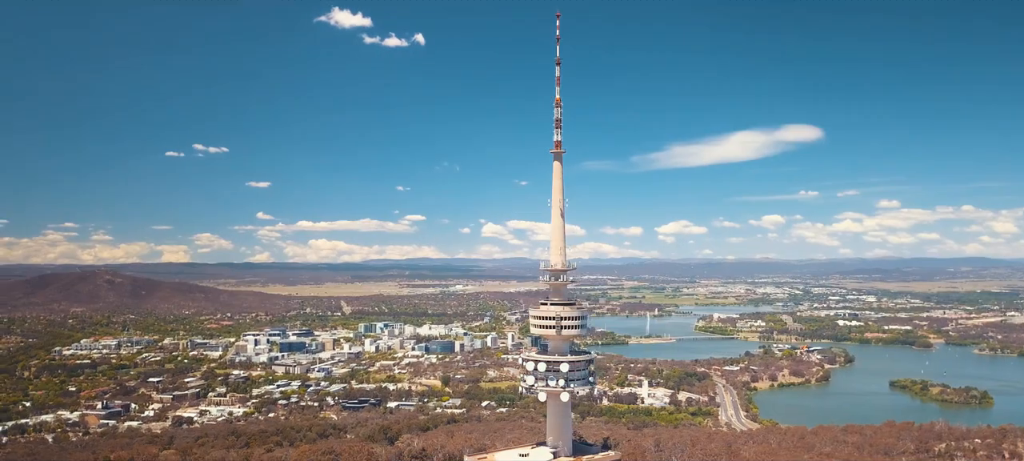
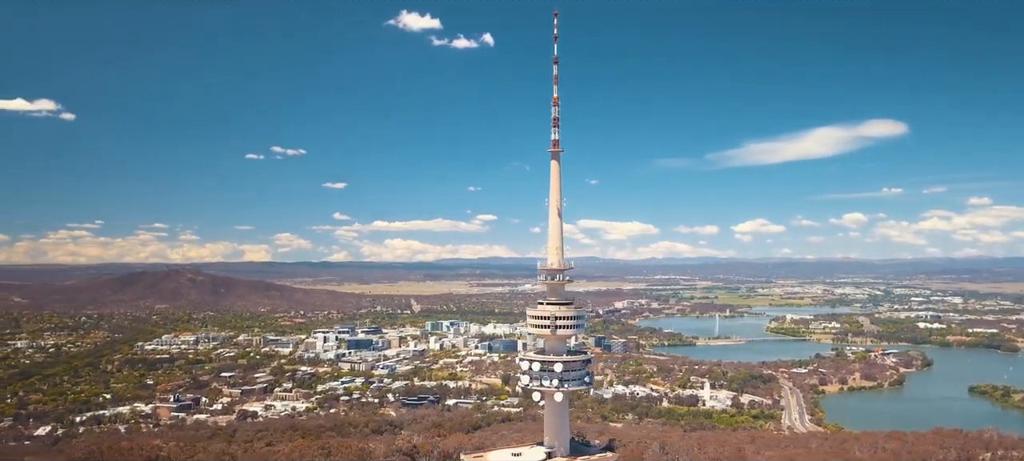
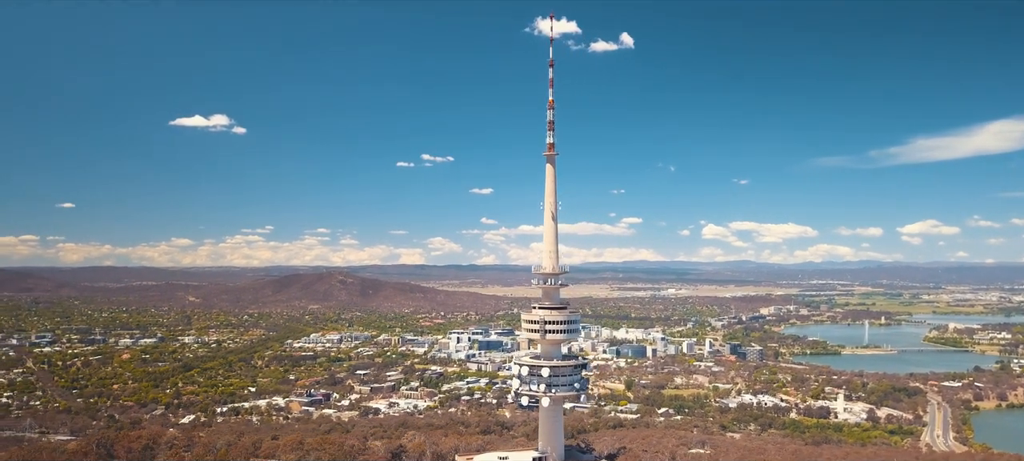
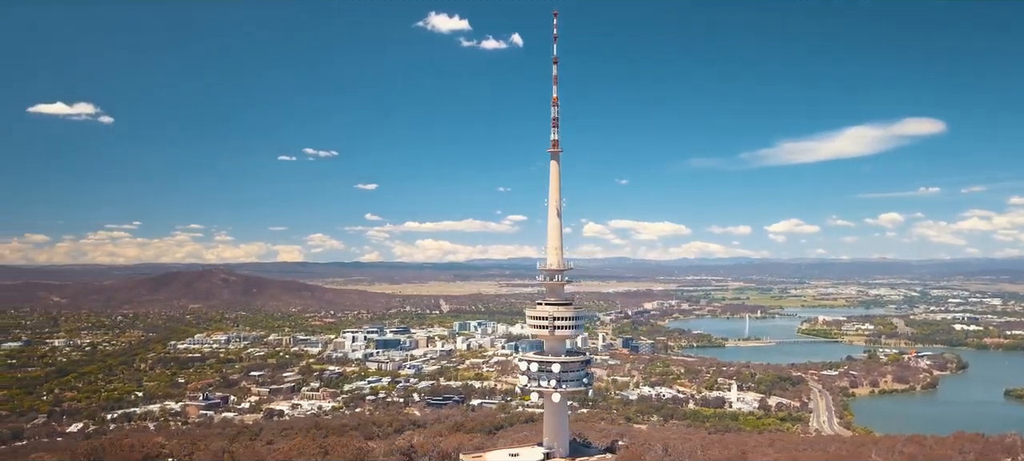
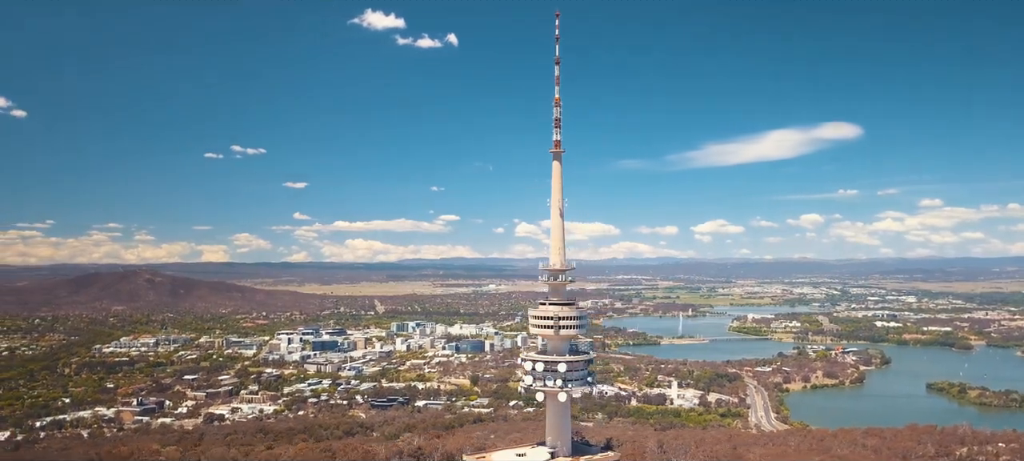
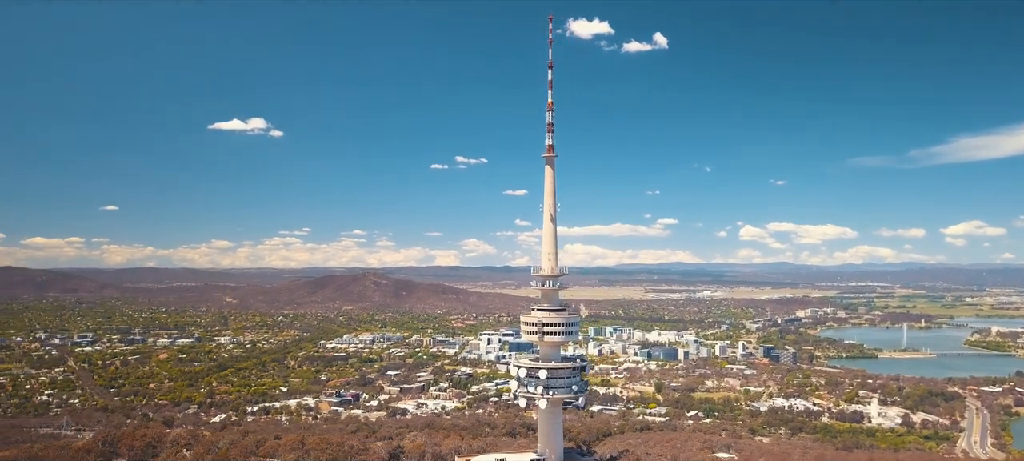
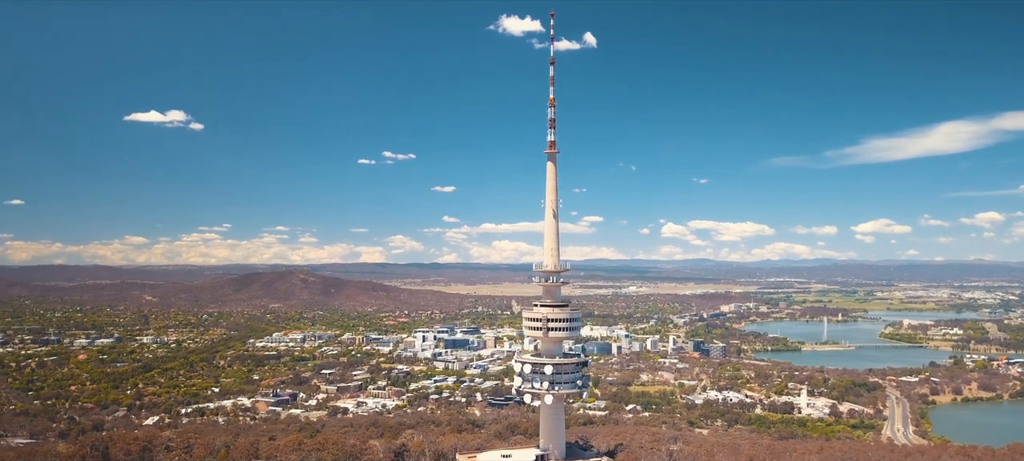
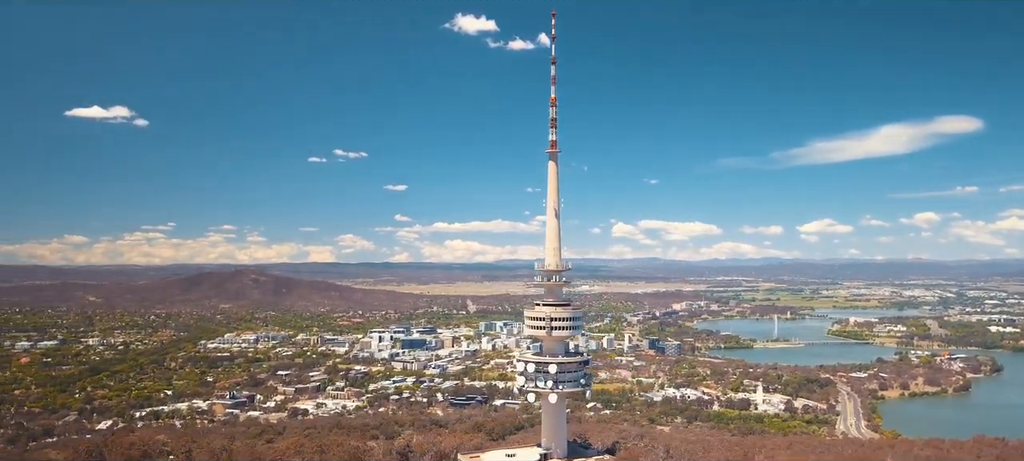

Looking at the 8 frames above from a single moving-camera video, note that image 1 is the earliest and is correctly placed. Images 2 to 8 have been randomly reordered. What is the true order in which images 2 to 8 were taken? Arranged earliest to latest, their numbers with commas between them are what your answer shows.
5, 2, 4, 8, 7, 3, 6
